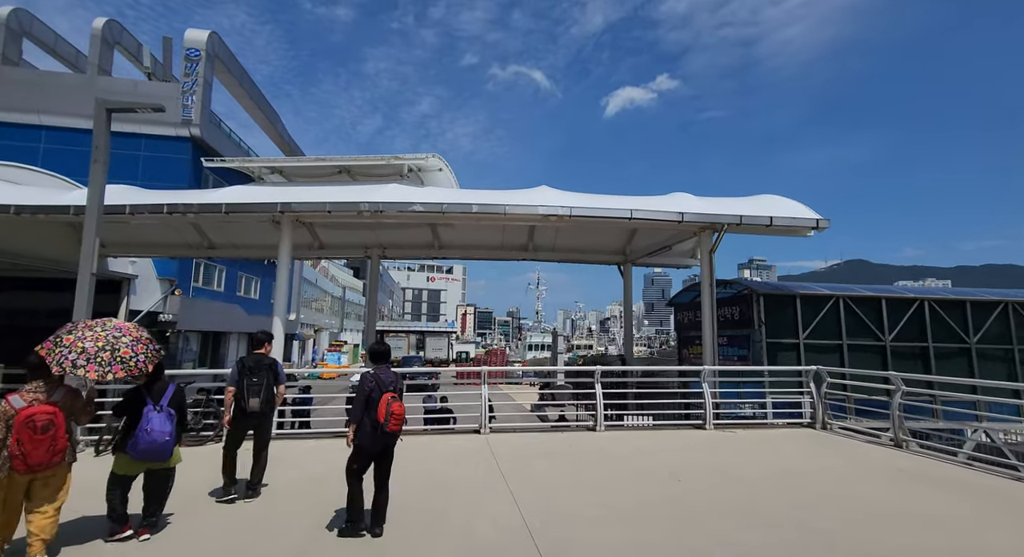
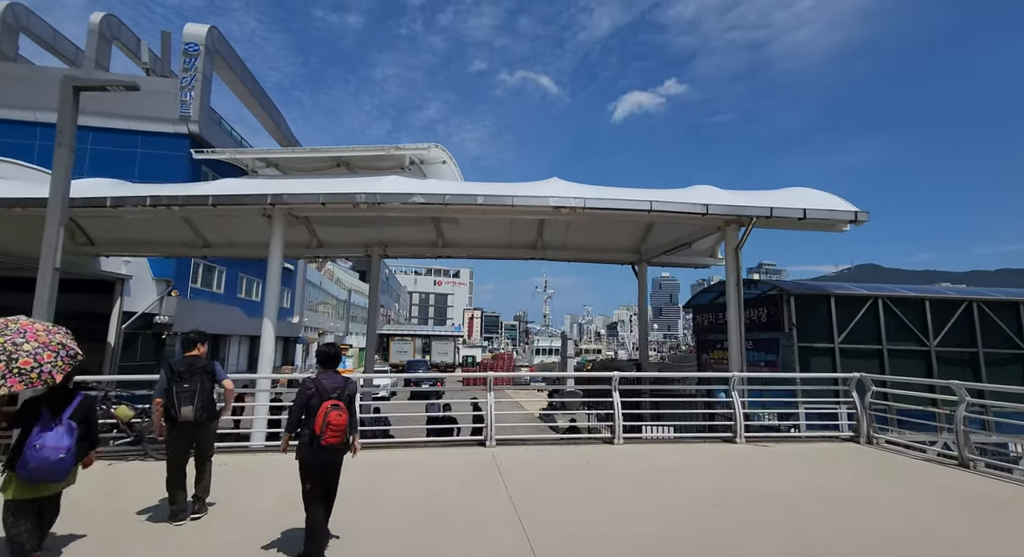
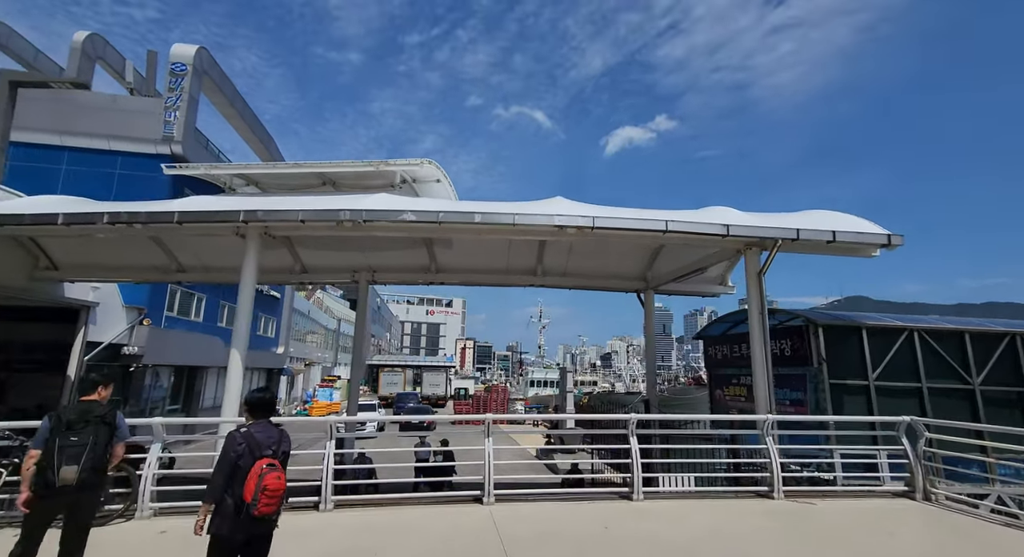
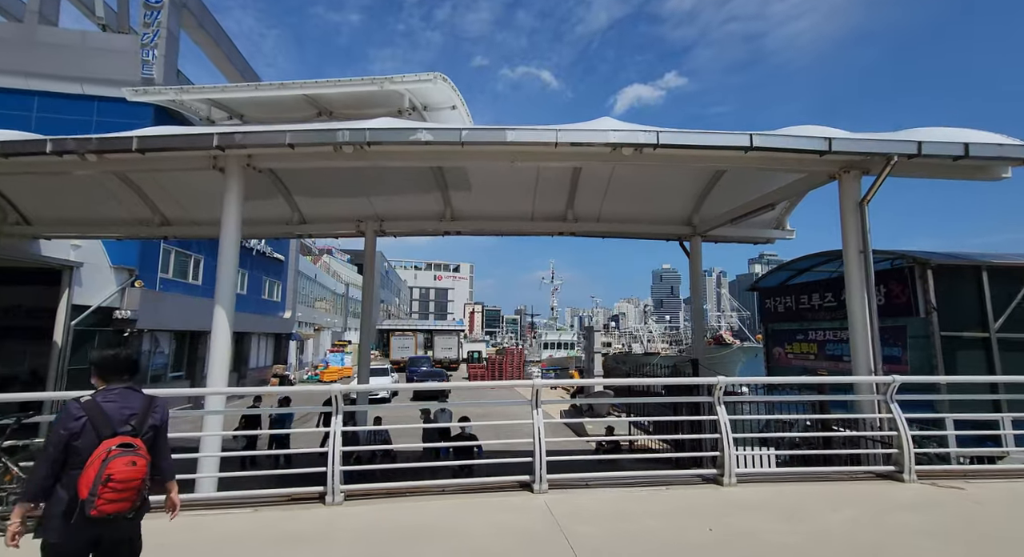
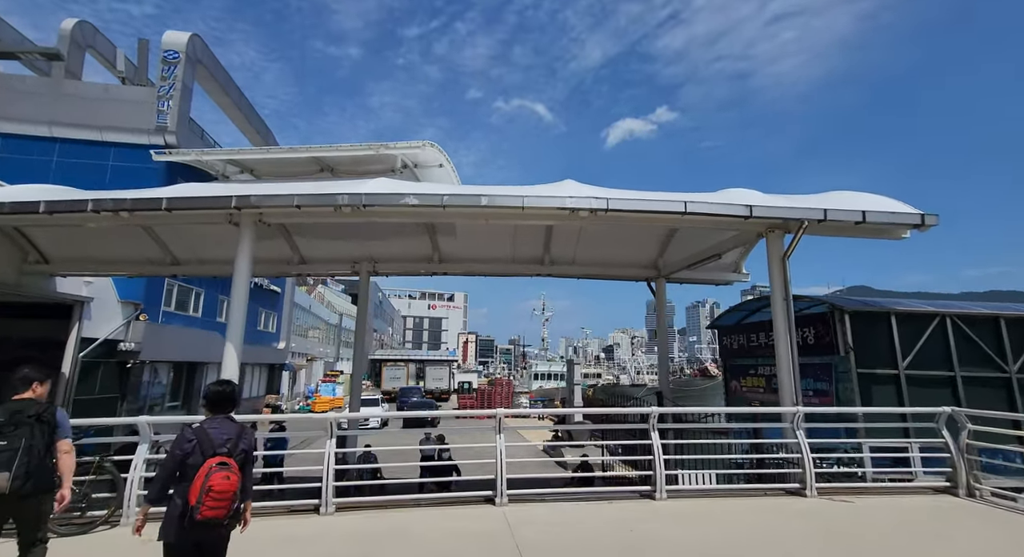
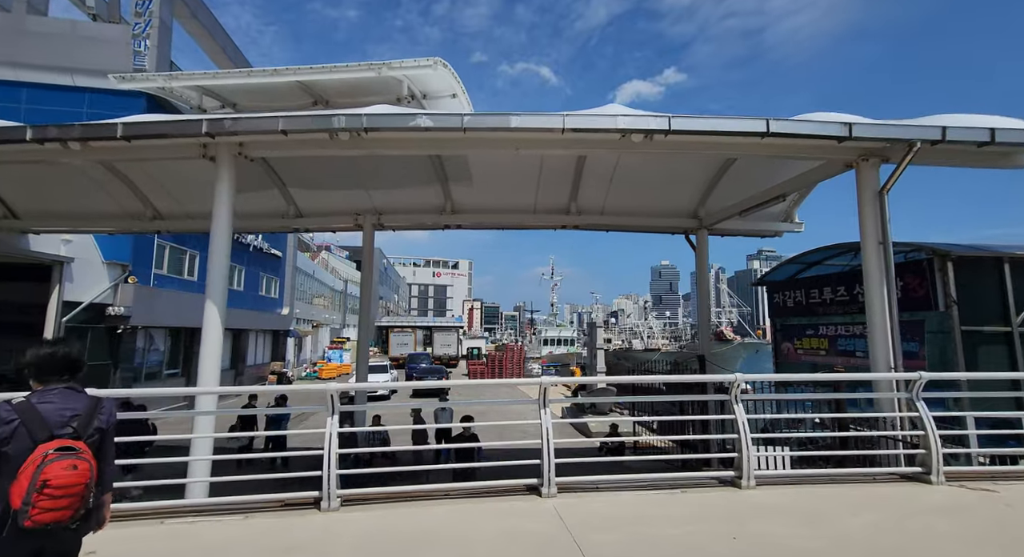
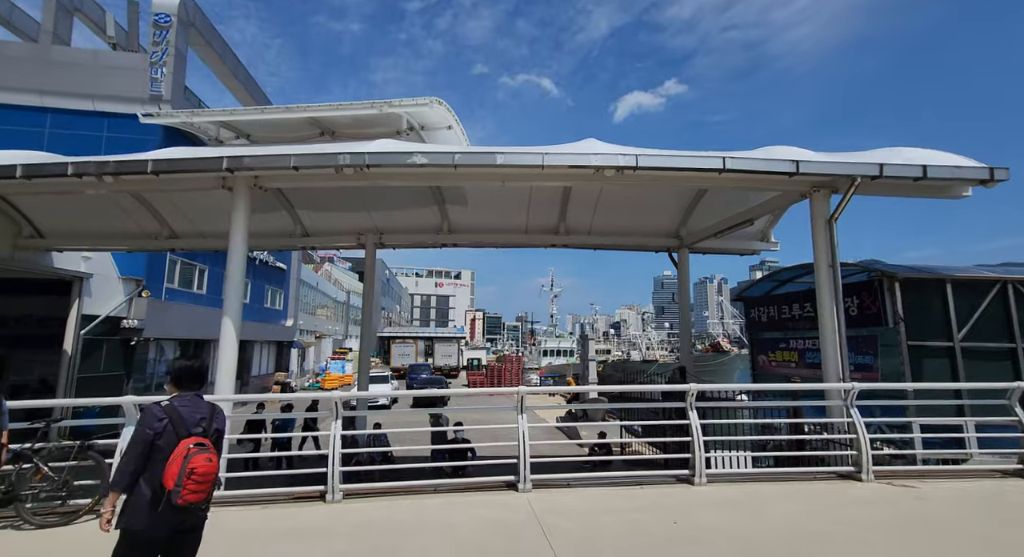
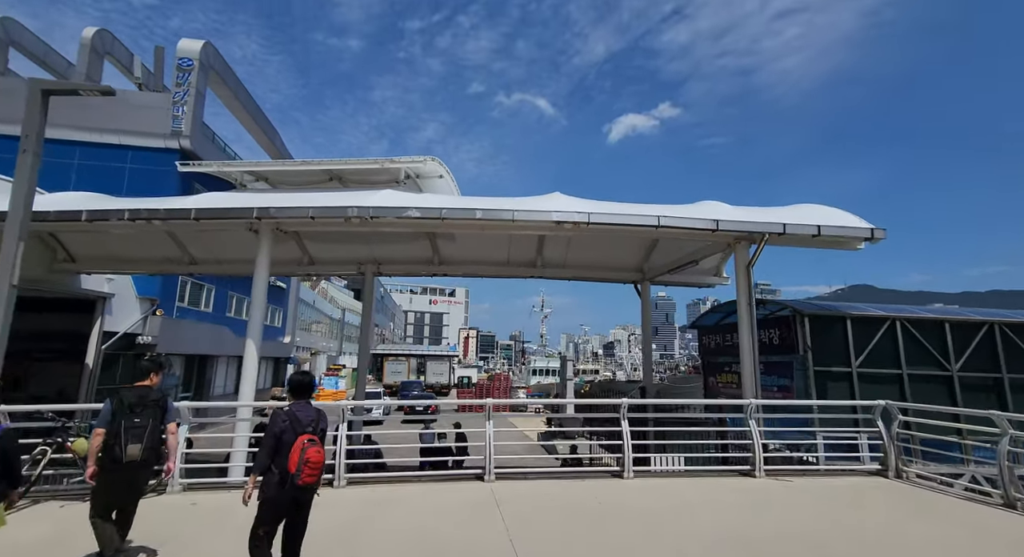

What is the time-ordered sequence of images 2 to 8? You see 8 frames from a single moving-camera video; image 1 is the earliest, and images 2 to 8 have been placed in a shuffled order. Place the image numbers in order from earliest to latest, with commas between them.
2, 8, 3, 5, 7, 4, 6
